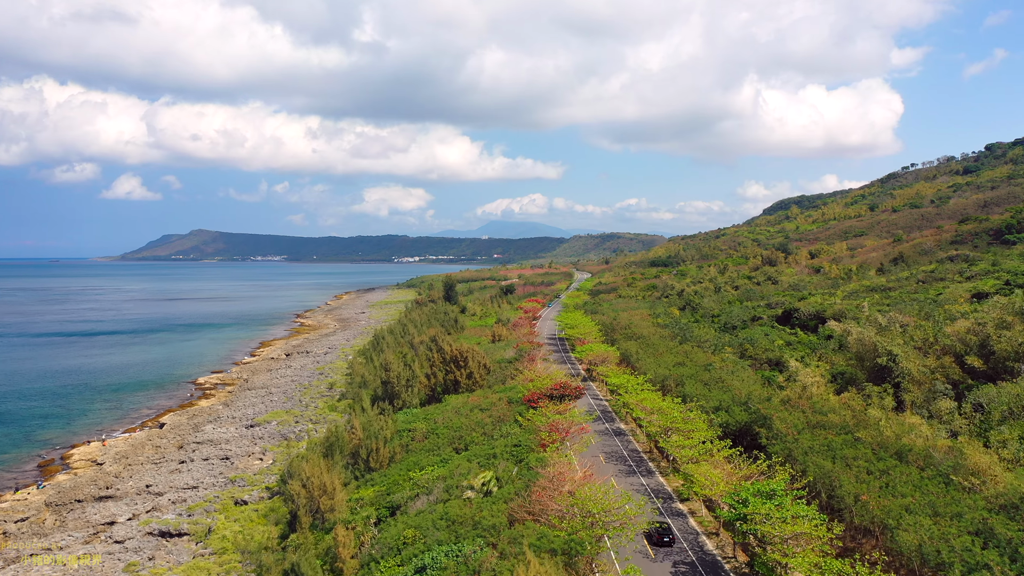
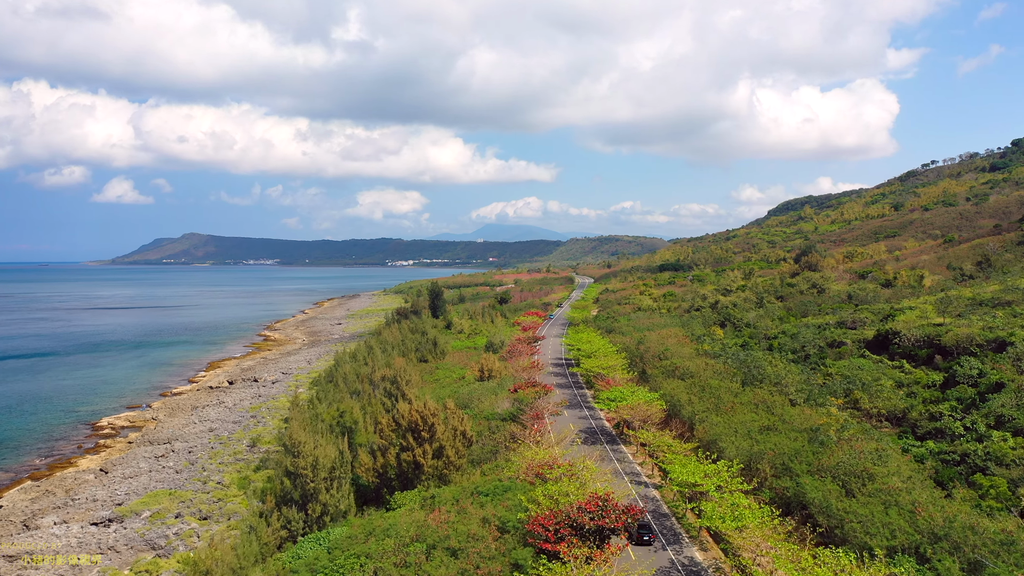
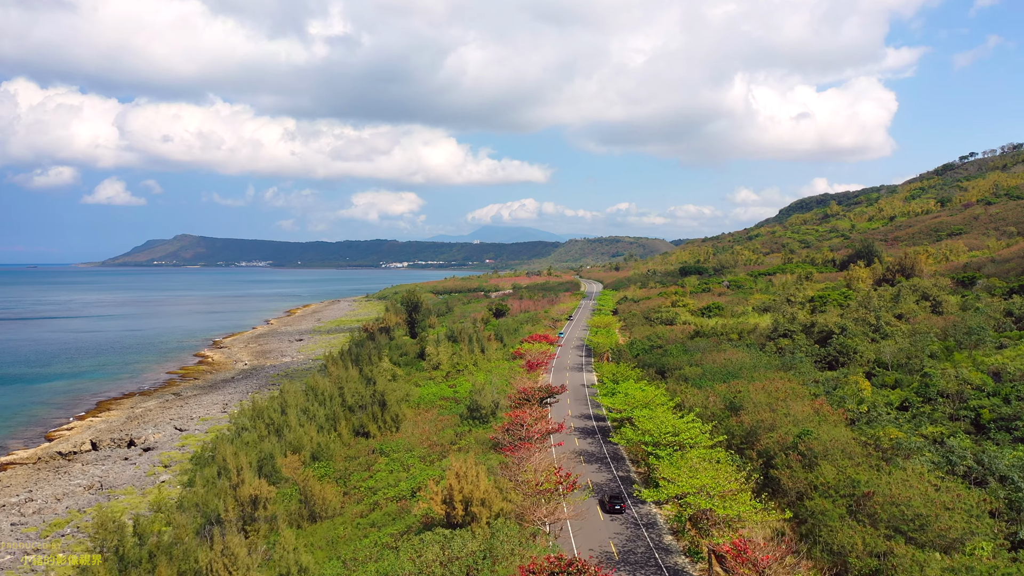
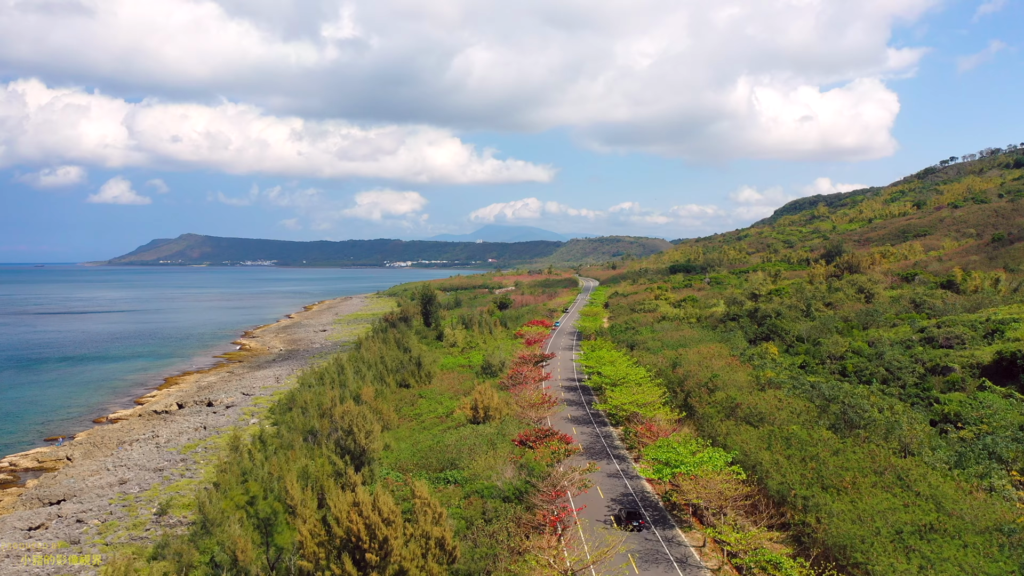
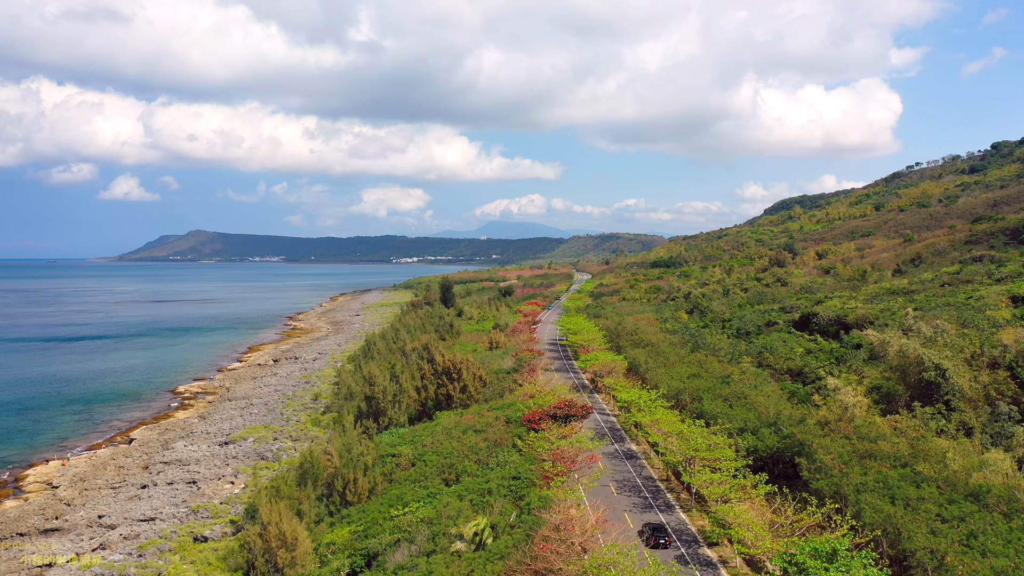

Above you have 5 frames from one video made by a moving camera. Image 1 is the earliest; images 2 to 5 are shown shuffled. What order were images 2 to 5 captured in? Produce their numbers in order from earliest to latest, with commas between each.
5, 2, 4, 3
